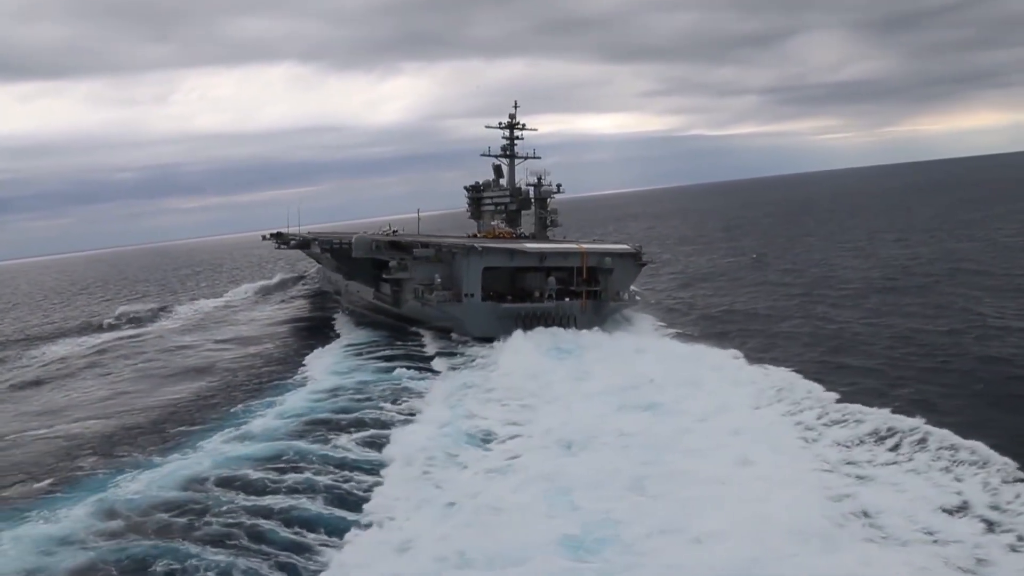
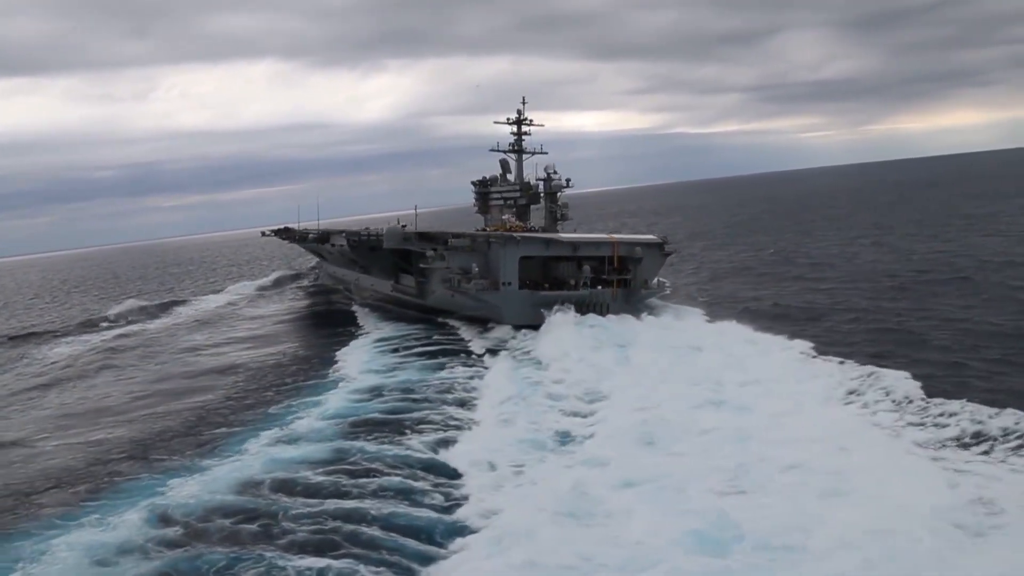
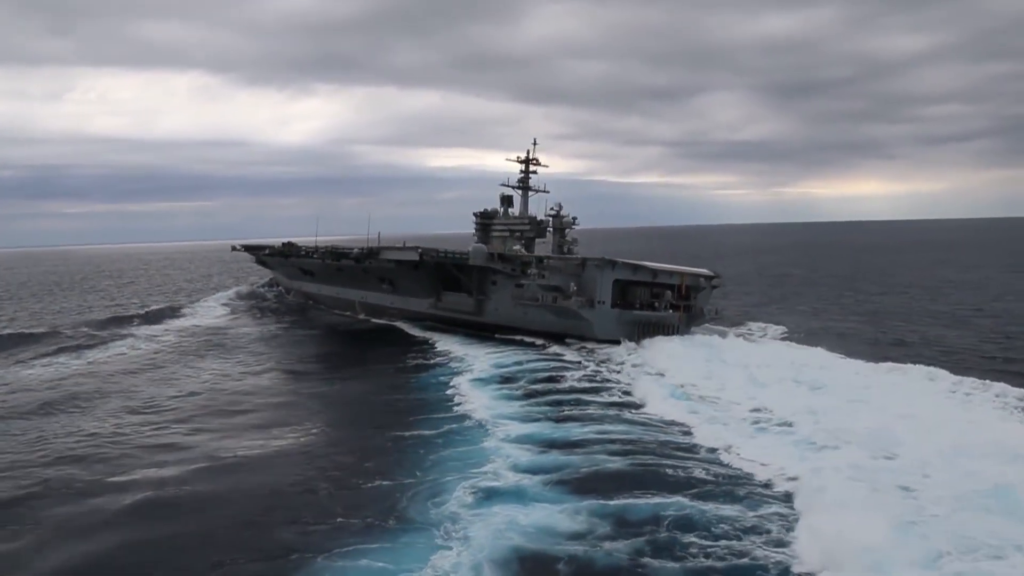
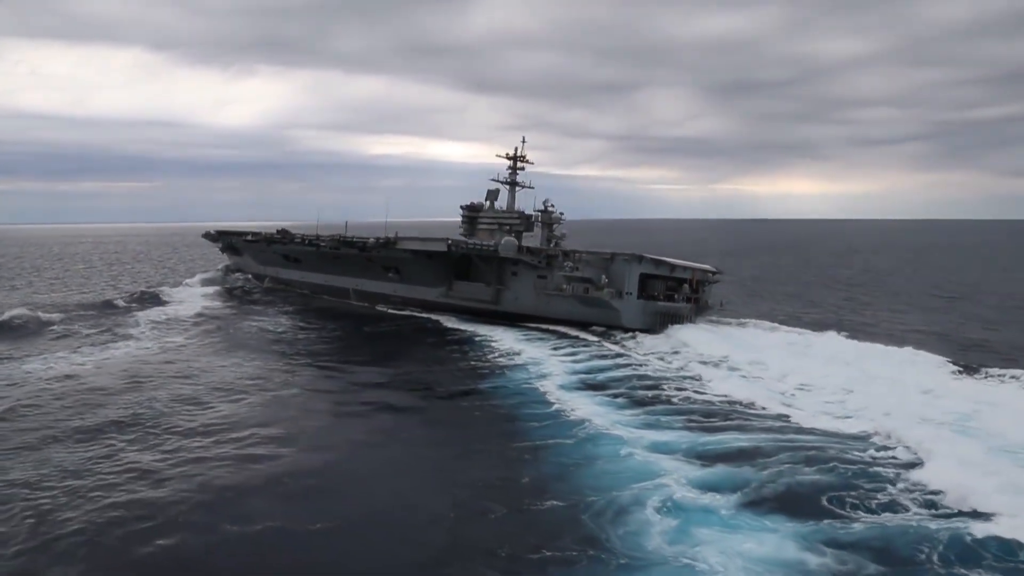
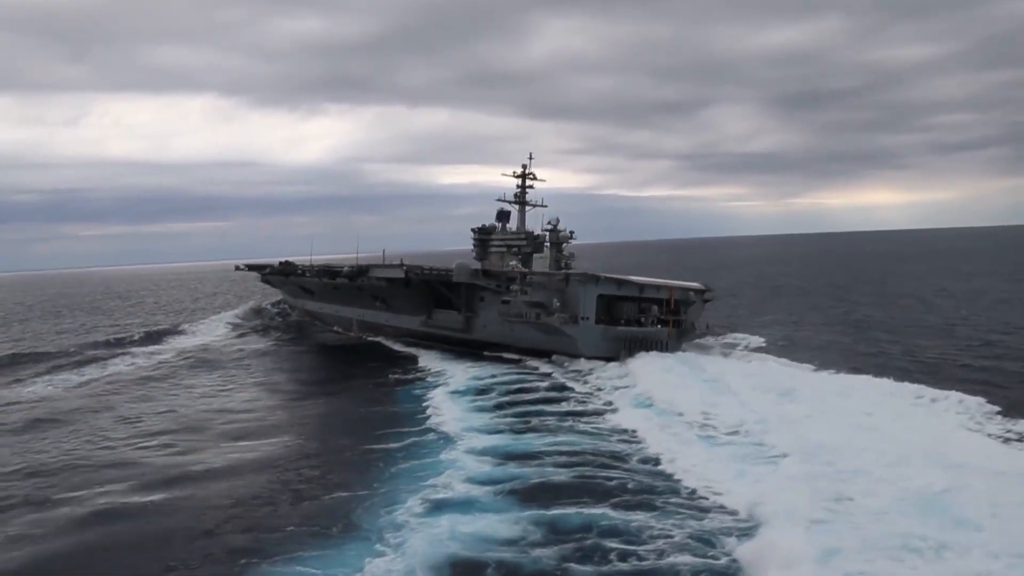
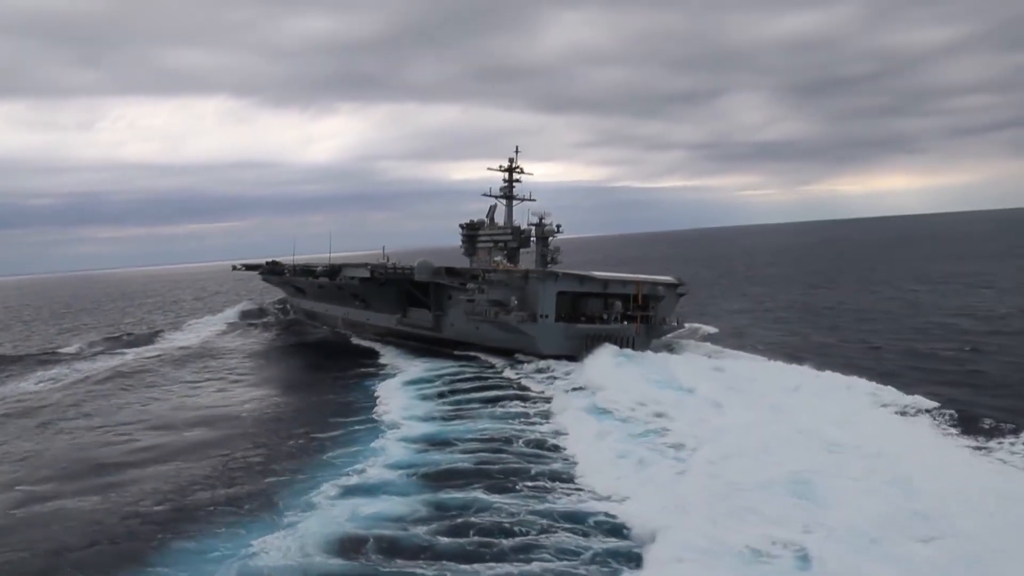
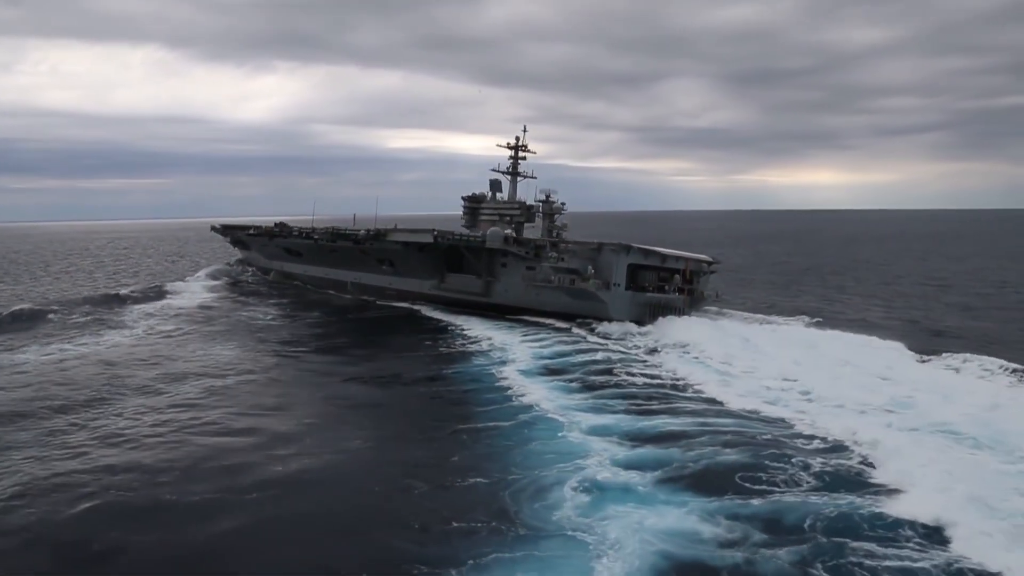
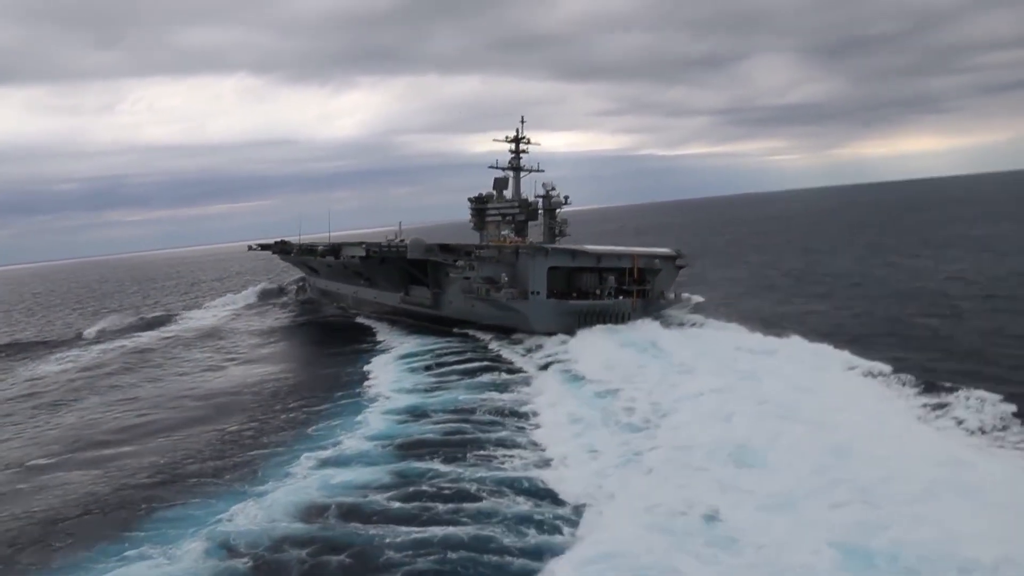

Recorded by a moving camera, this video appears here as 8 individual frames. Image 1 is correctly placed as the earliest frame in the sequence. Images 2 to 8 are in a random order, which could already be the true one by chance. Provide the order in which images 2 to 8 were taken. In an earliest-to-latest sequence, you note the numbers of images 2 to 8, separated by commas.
2, 8, 6, 5, 3, 7, 4
